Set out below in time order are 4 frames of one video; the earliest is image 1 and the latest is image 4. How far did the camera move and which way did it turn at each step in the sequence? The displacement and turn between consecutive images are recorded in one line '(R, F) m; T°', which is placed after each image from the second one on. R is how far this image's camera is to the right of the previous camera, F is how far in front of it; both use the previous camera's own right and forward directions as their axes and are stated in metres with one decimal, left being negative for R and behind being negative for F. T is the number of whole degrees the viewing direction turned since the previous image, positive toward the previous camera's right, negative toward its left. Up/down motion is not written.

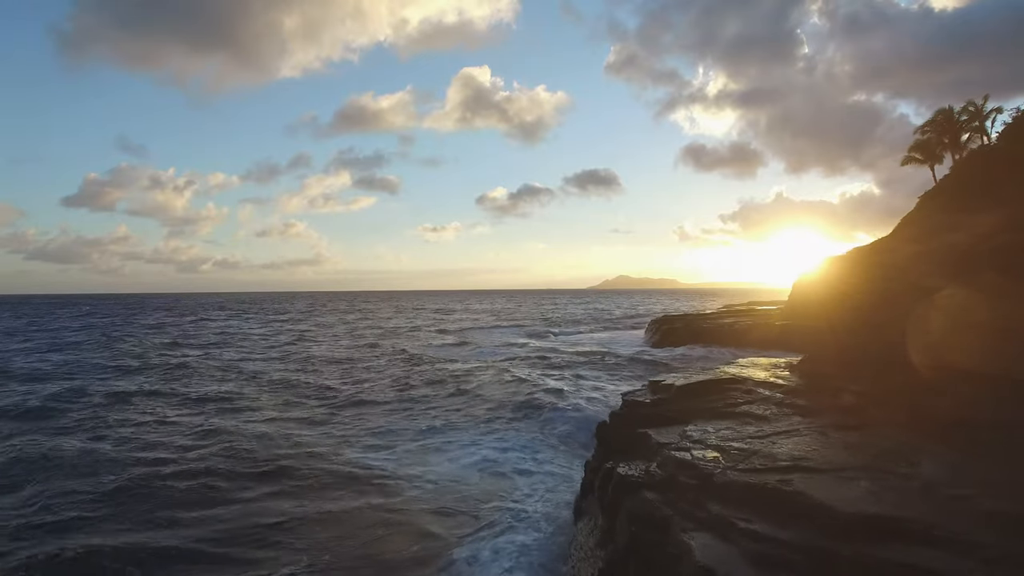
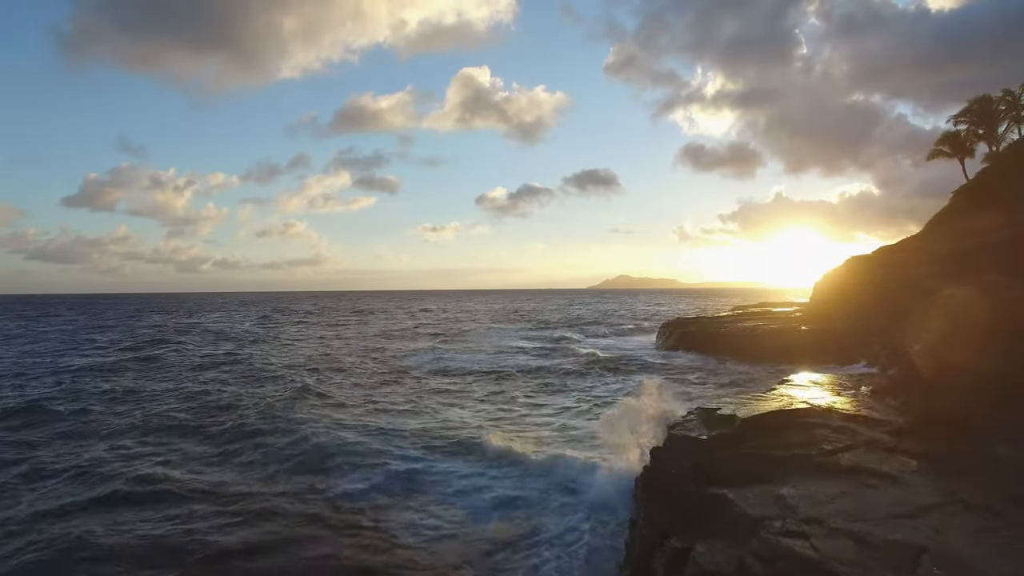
(+0.5, -2.9) m; 0°
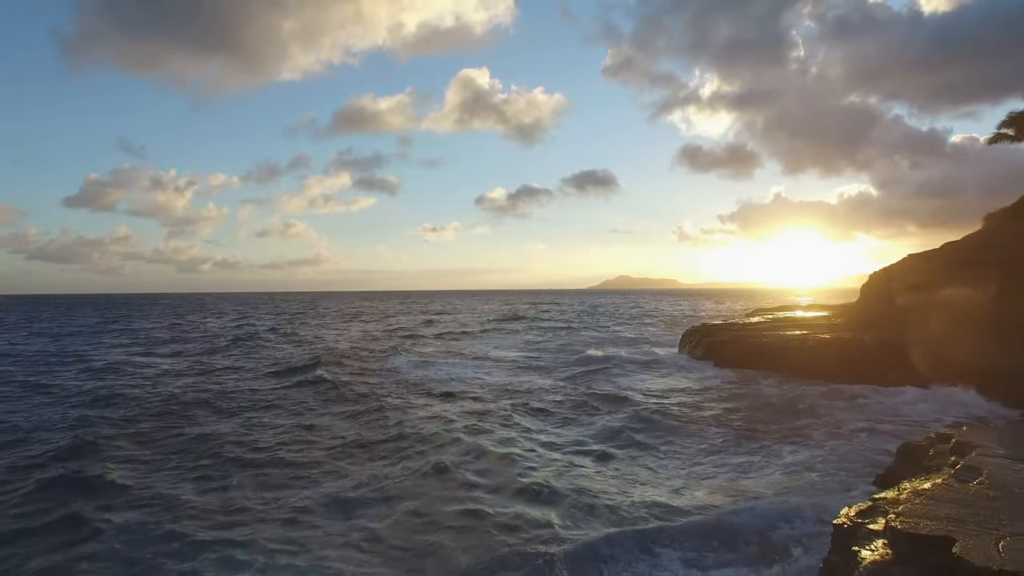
(+2.1, -4.6) m; 0°
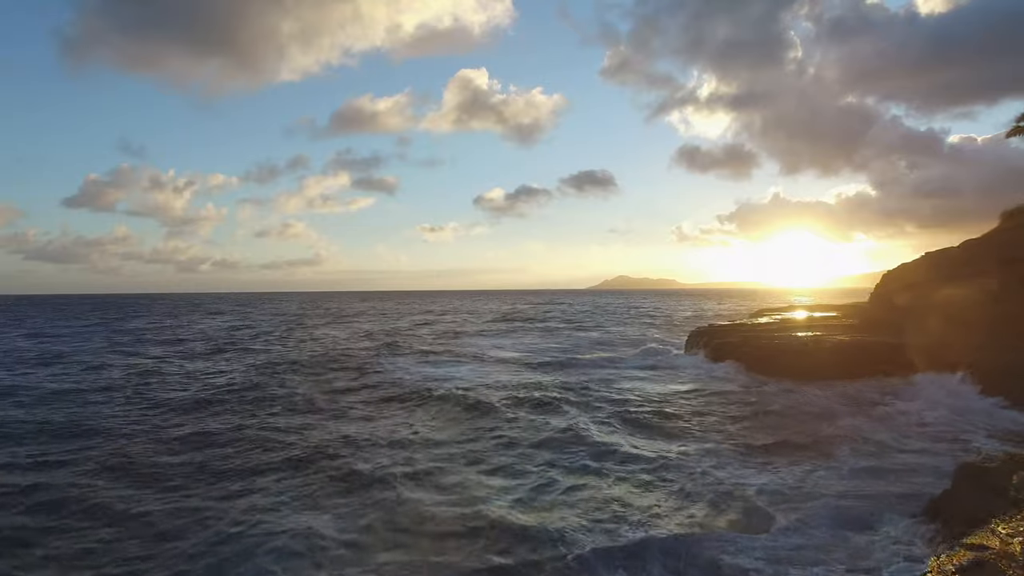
(+2.2, -1.4) m; 0°
